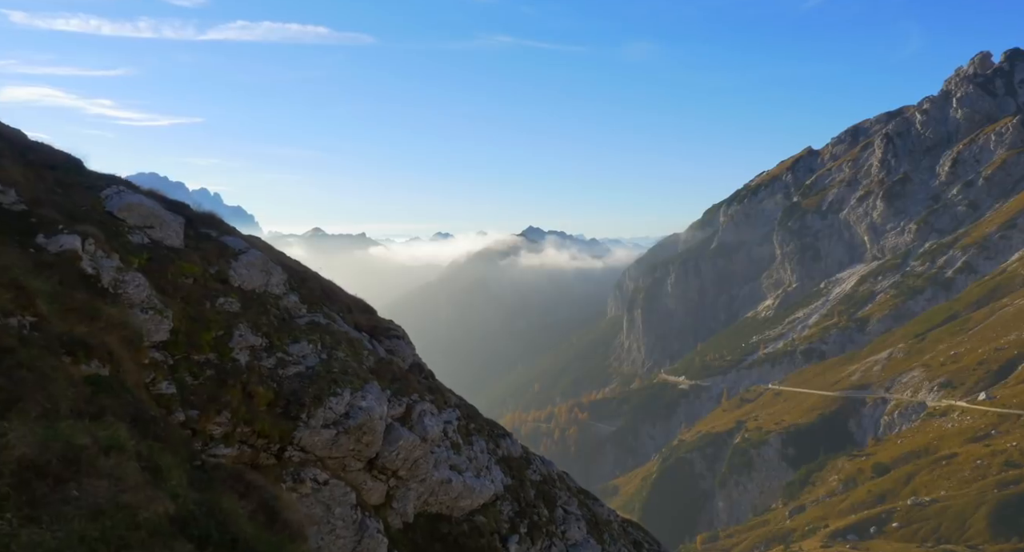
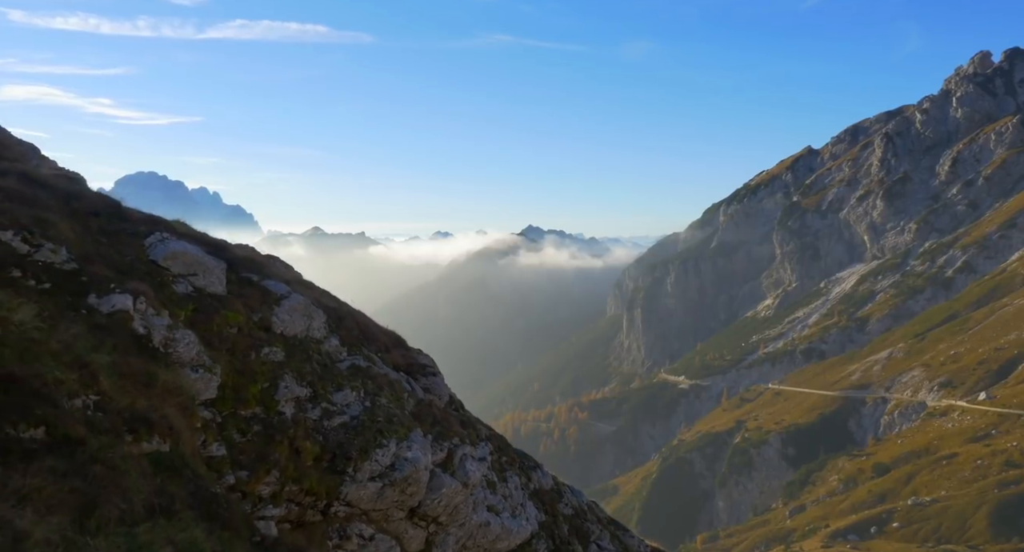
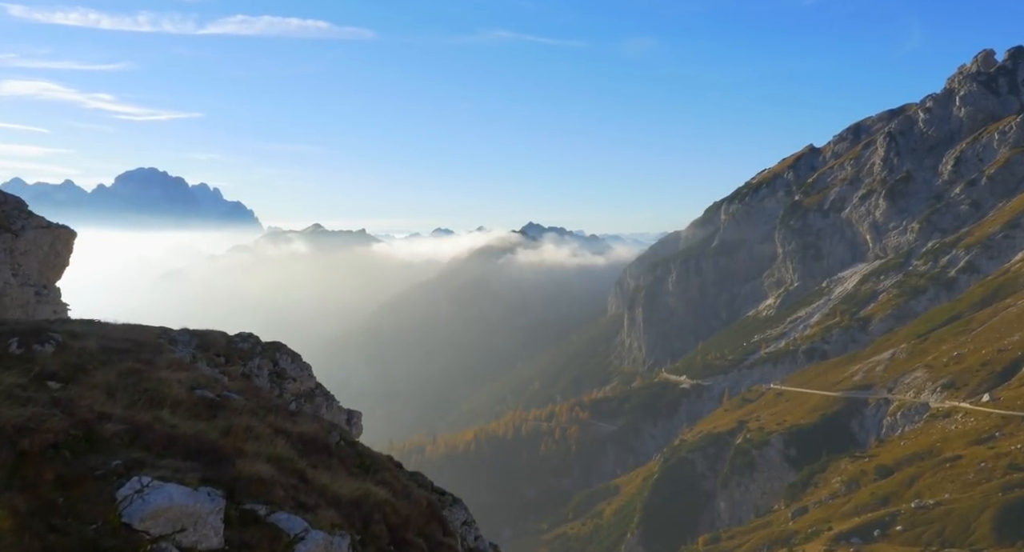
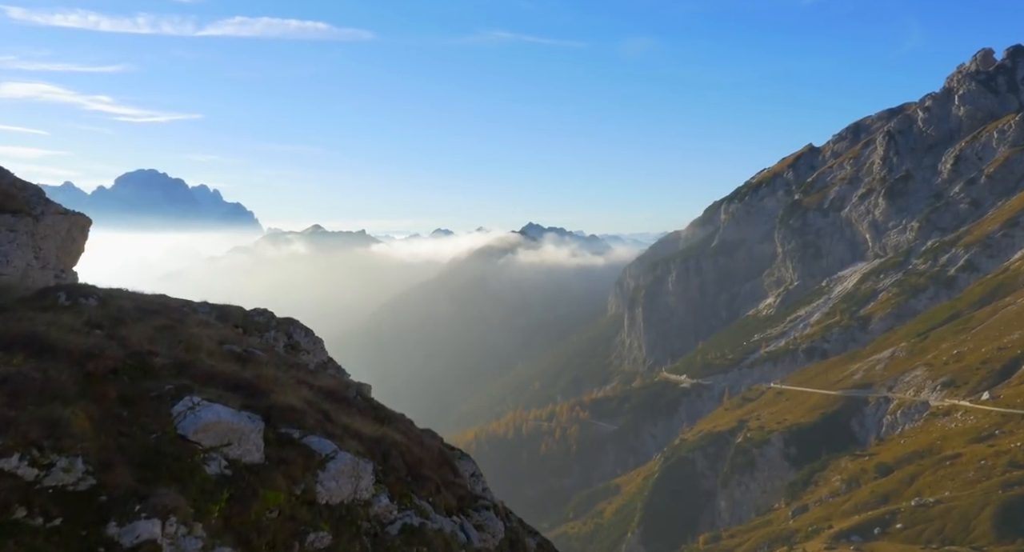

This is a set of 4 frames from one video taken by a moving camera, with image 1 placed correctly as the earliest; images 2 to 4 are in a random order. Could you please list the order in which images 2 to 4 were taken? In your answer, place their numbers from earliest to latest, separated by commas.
2, 4, 3
